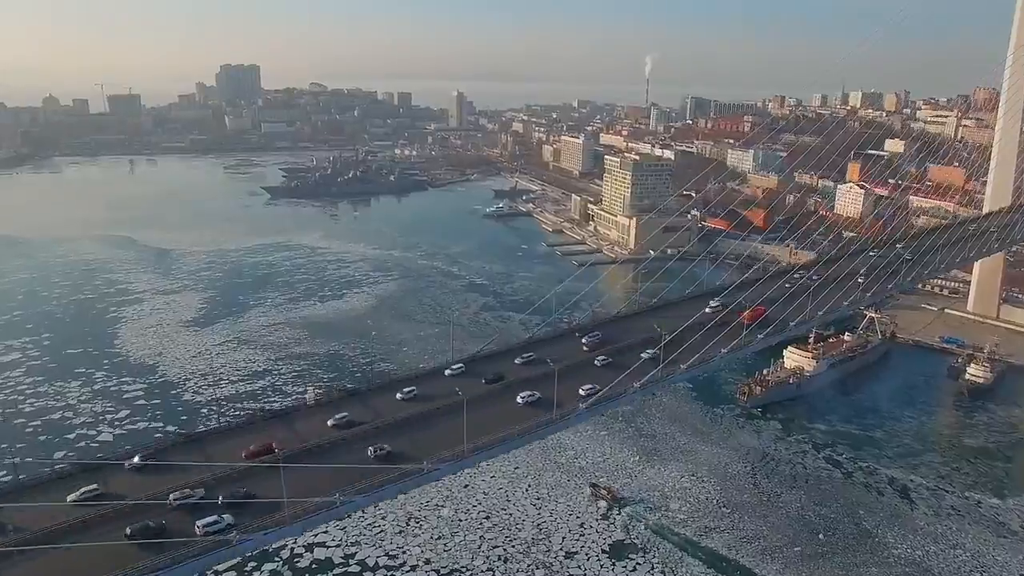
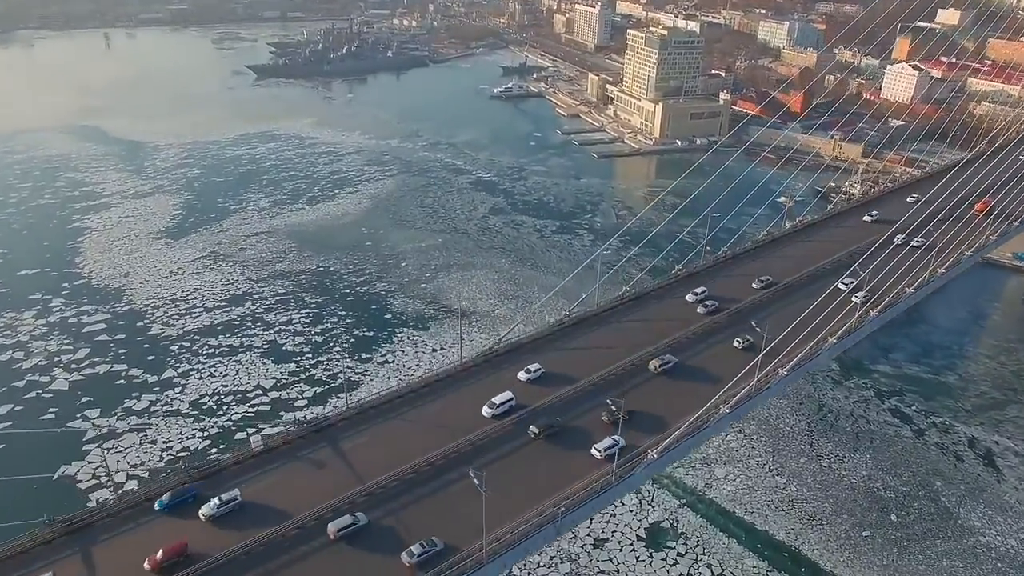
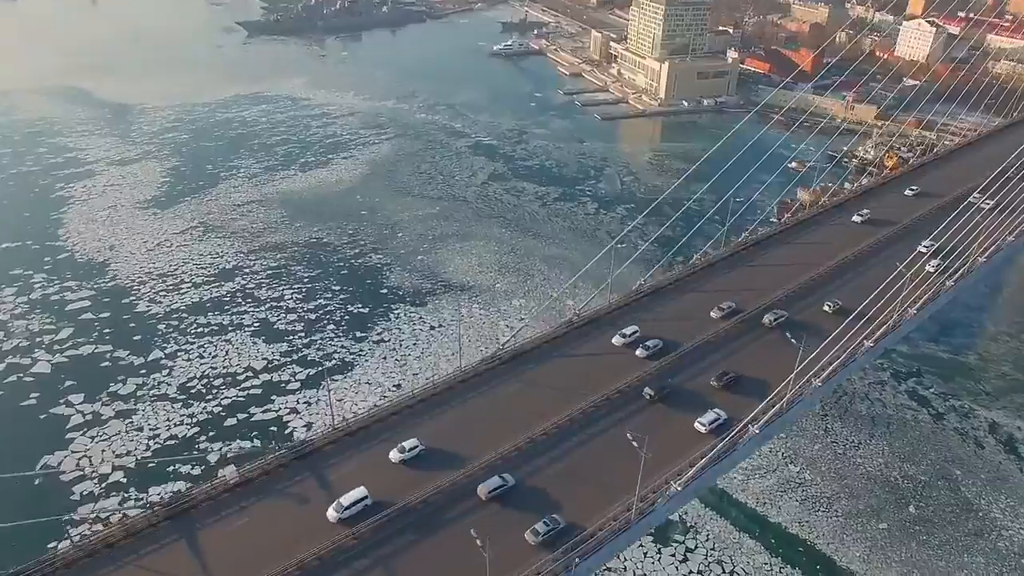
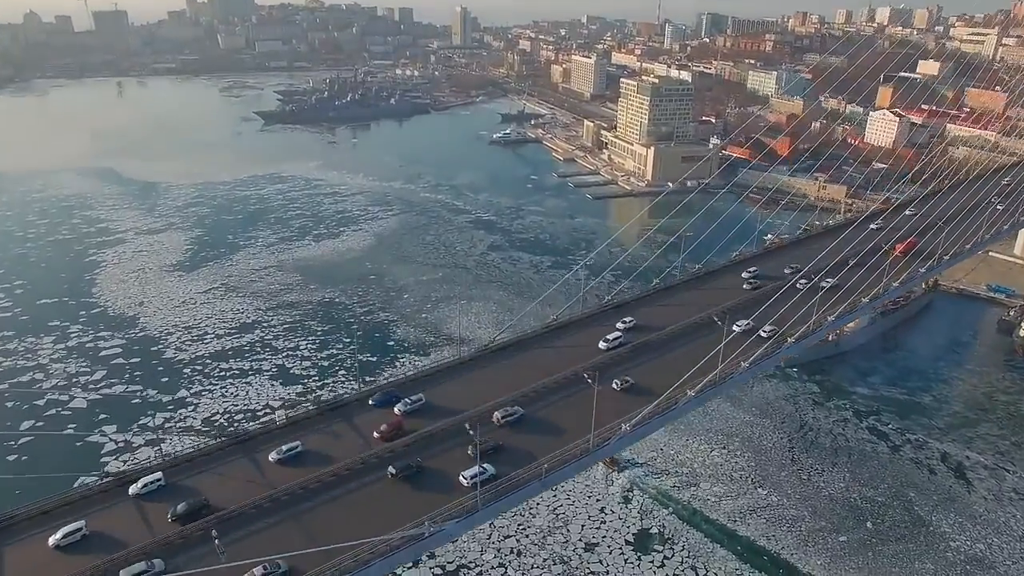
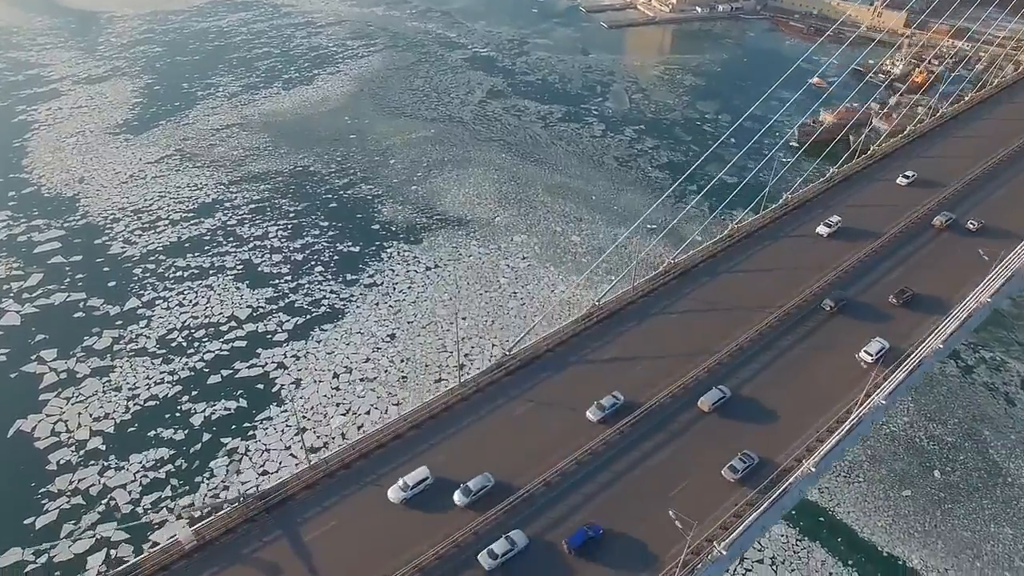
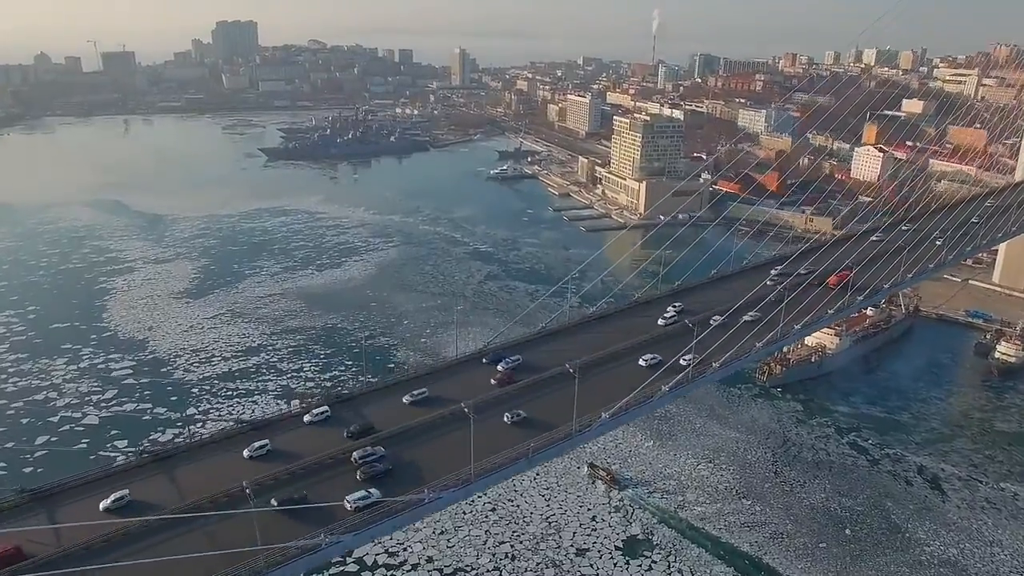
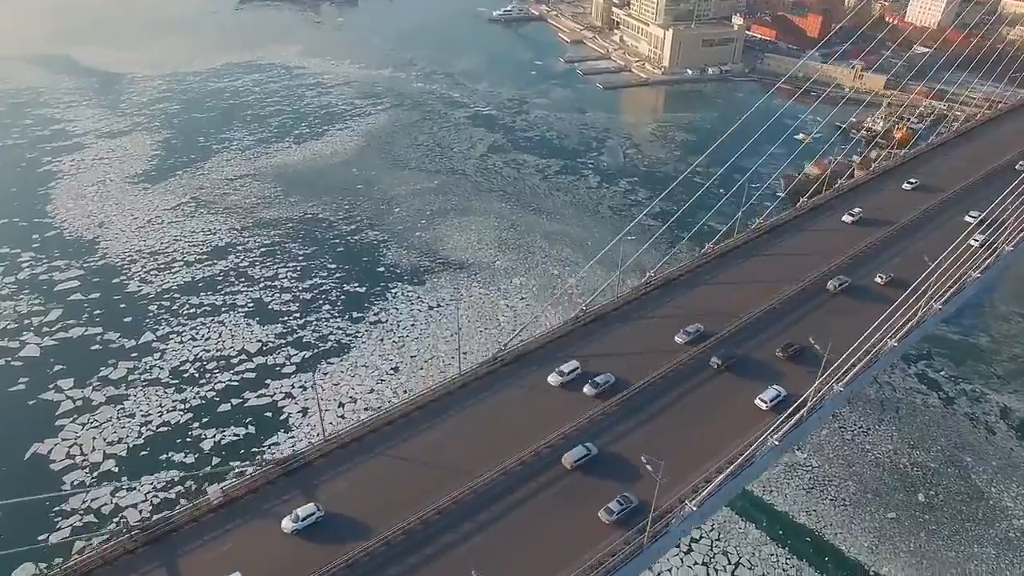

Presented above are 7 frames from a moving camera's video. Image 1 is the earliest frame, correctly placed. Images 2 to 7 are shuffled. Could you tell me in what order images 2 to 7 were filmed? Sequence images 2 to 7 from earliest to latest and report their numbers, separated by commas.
6, 4, 2, 3, 7, 5
